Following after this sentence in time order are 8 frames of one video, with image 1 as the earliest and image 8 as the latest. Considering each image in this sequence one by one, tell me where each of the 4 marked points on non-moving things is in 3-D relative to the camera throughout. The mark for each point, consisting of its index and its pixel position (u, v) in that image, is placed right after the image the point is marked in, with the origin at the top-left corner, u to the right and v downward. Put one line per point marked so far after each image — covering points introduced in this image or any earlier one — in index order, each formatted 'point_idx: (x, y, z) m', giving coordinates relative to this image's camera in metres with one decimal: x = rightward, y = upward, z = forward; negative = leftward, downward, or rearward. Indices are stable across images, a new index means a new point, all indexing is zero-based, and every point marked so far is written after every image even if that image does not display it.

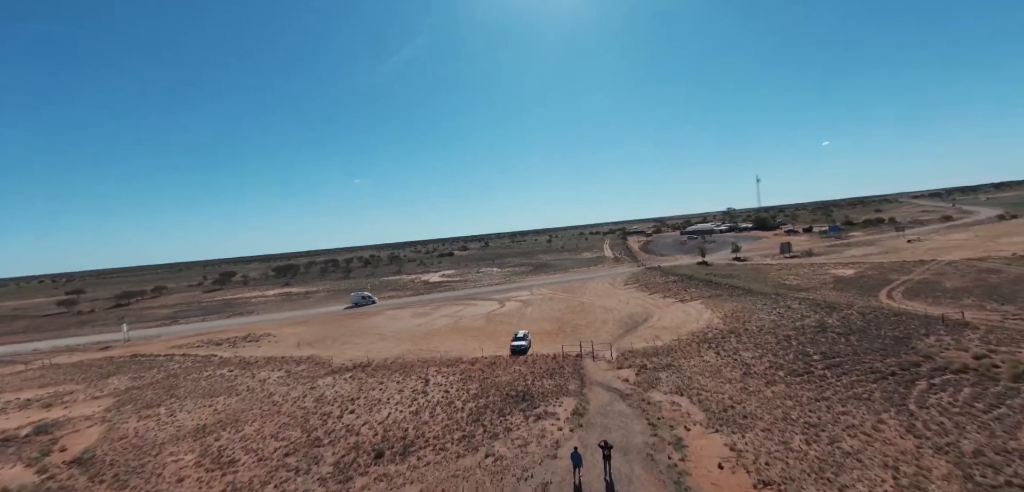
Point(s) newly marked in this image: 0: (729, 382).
0: (+11.6, -7.3, +19.6) m
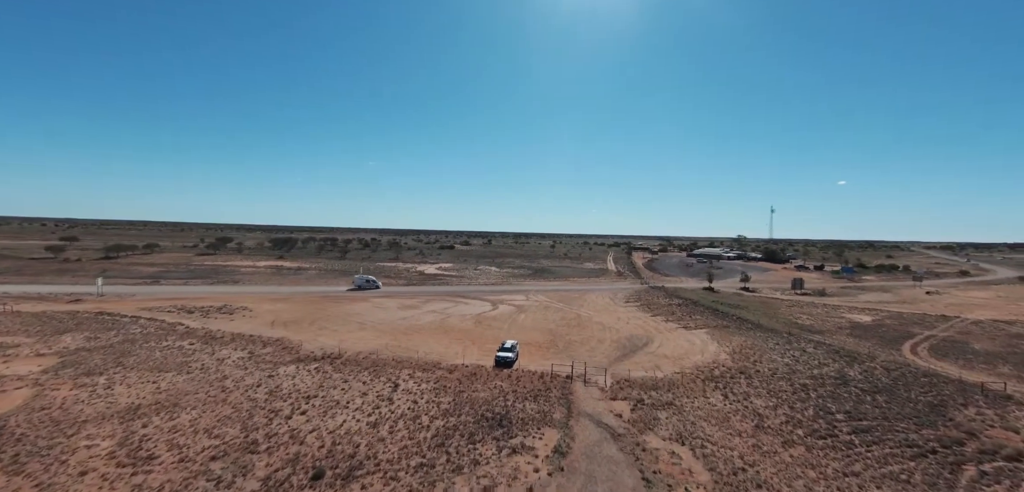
0: (+10.4, -8.6, +16.8) m
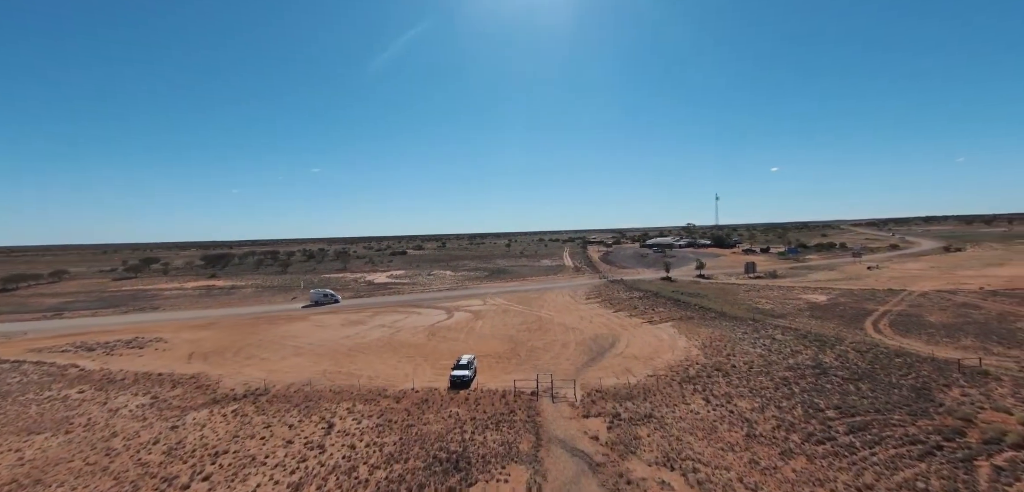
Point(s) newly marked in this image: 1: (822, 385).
0: (+8.8, -8.1, +14.7) m
1: (+16.3, -7.3, +19.2) m
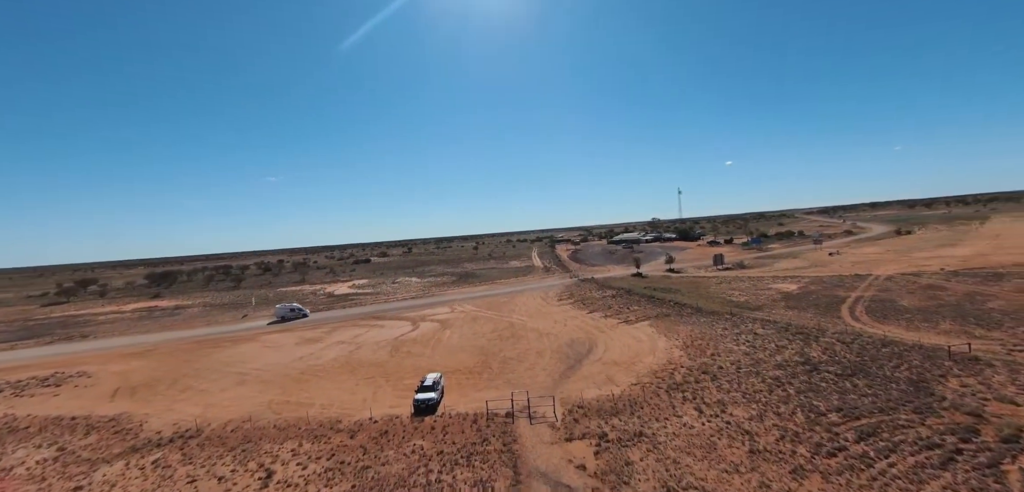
0: (+7.8, -7.8, +12.9) m
1: (+15.0, -6.8, +18.0) m
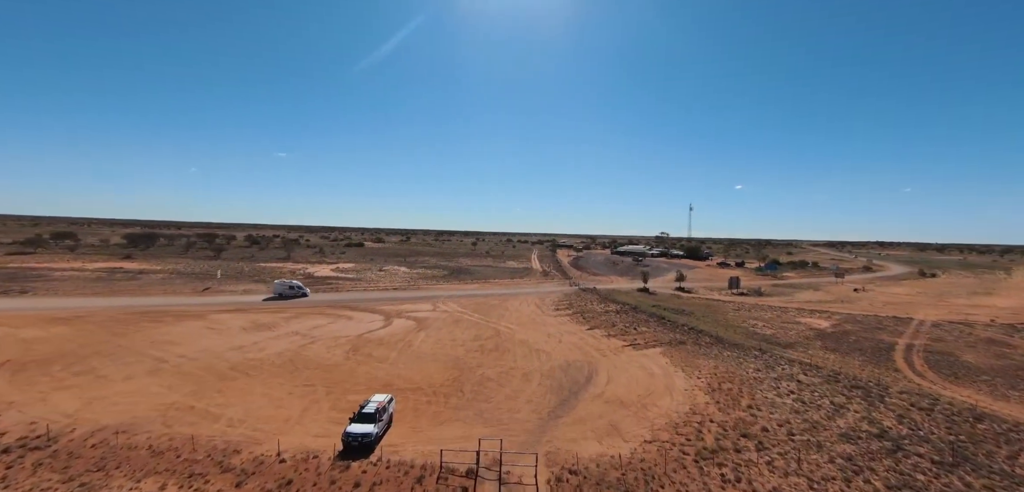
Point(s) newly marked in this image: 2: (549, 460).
0: (+6.6, -8.2, +7.5) m
1: (+13.8, -7.9, +12.6) m
2: (+1.5, -7.9, +13.6) m
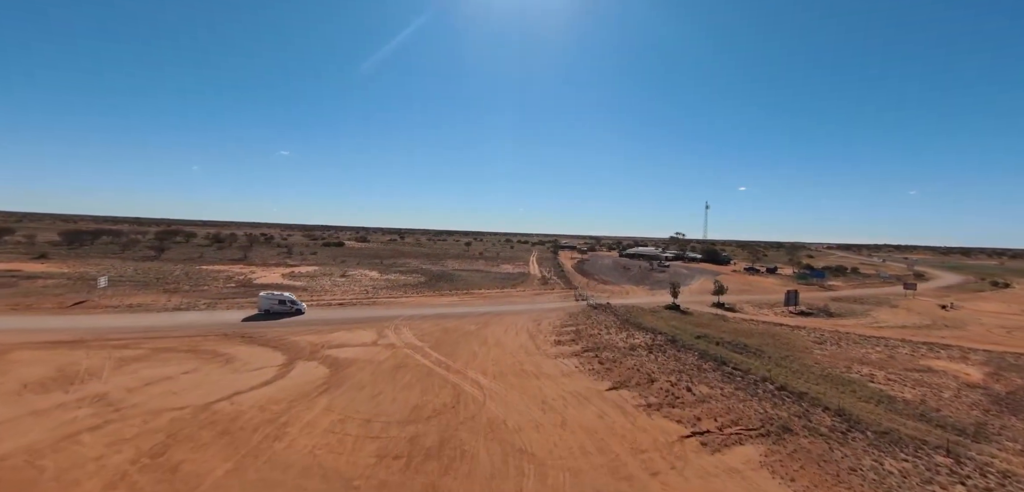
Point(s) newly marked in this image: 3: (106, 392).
0: (+4.9, -8.4, -5.3) m
1: (+12.1, -8.1, -0.3) m
2: (-0.2, -8.0, +0.8) m
3: (-19.7, -6.9, +18.2) m
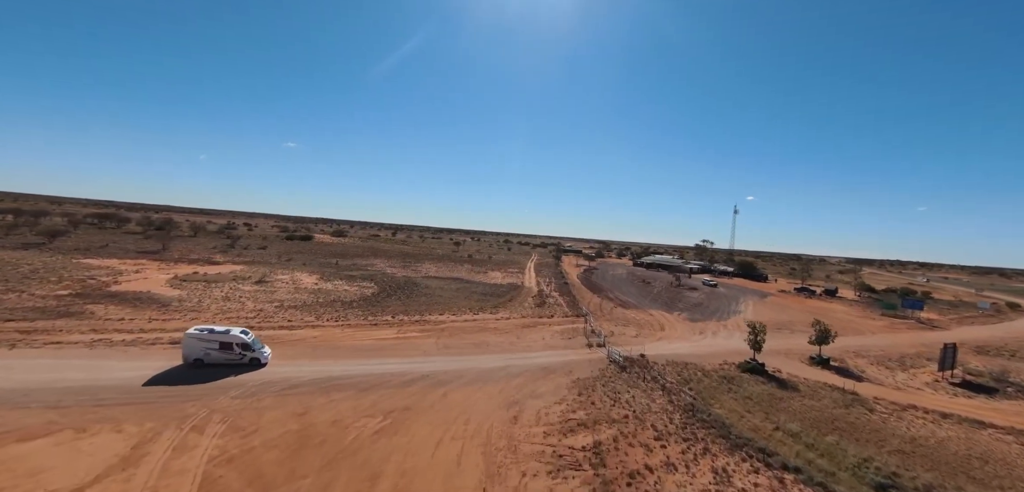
0: (+2.3, -8.8, -21.5) m
1: (+9.6, -8.9, -16.5) m
2: (-2.7, -8.2, -15.3) m
3: (-21.9, -6.5, +2.3) m
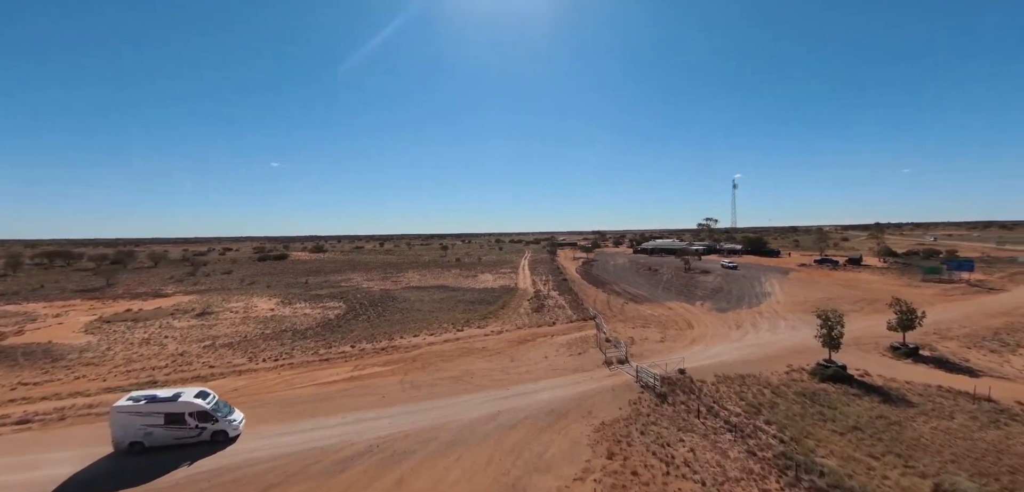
0: (+2.8, -8.3, -27.6) m
1: (+10.0, -7.6, -22.5) m
2: (-2.3, -8.2, -21.5) m
3: (-21.9, -8.2, -4.2) m
